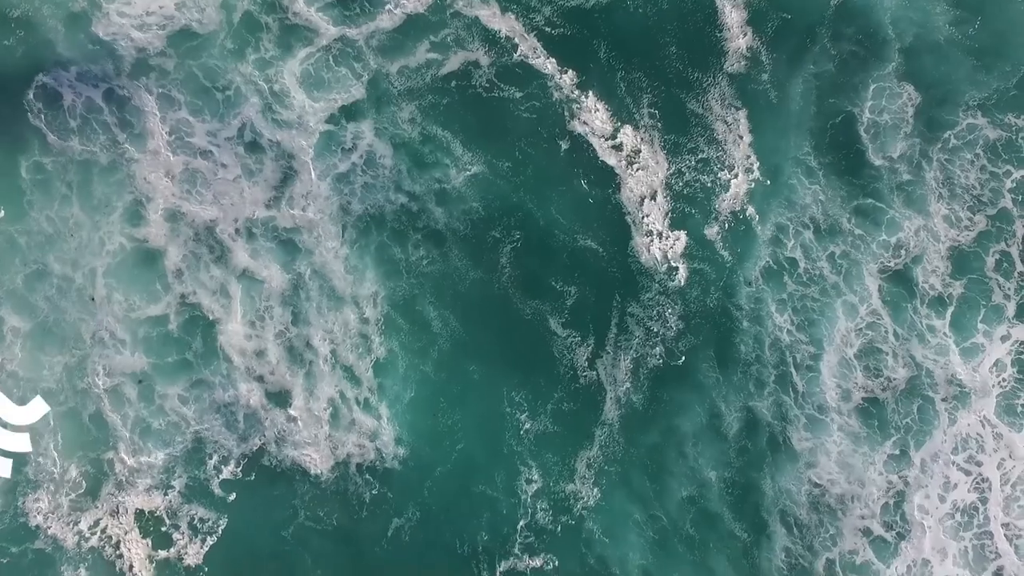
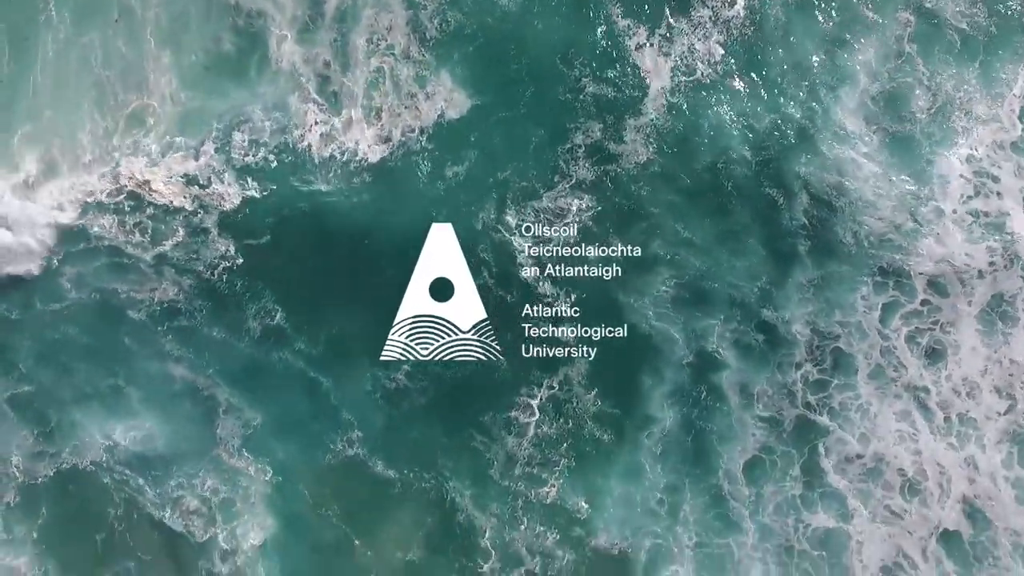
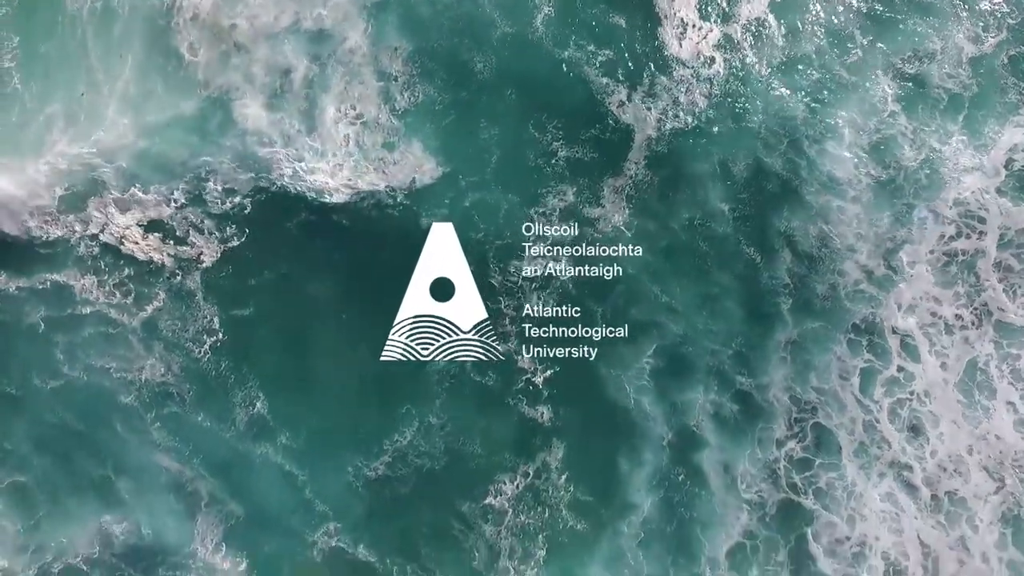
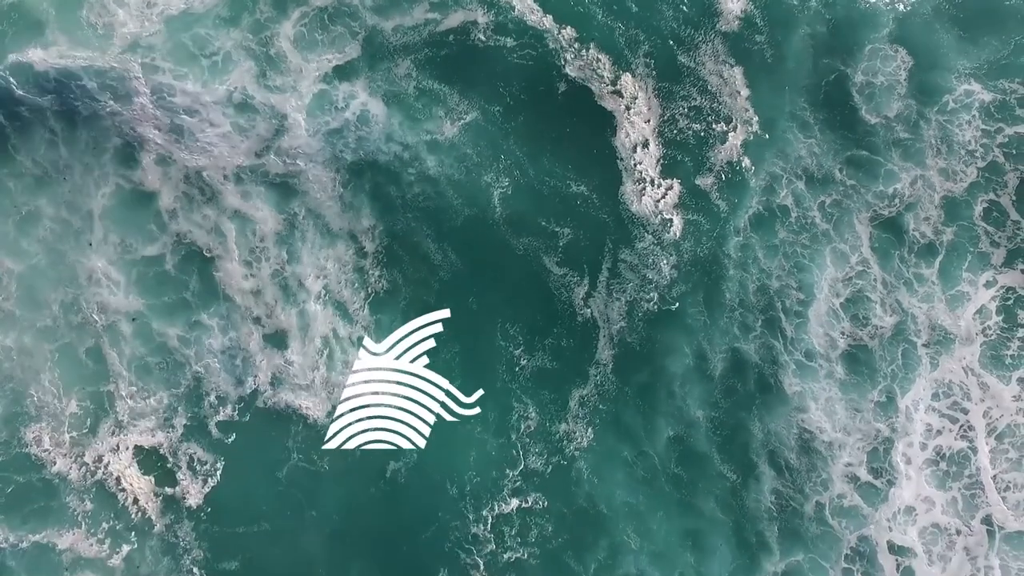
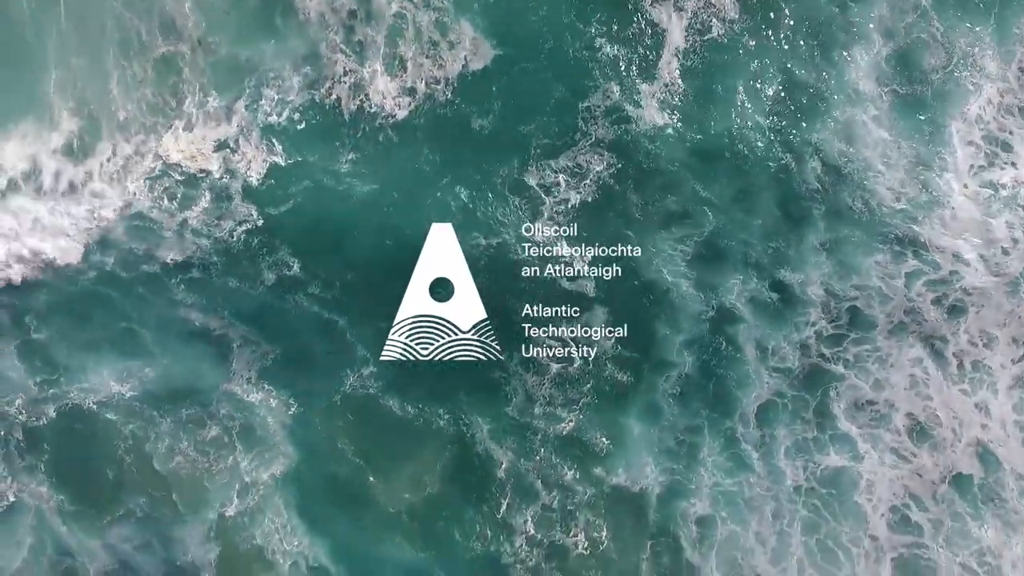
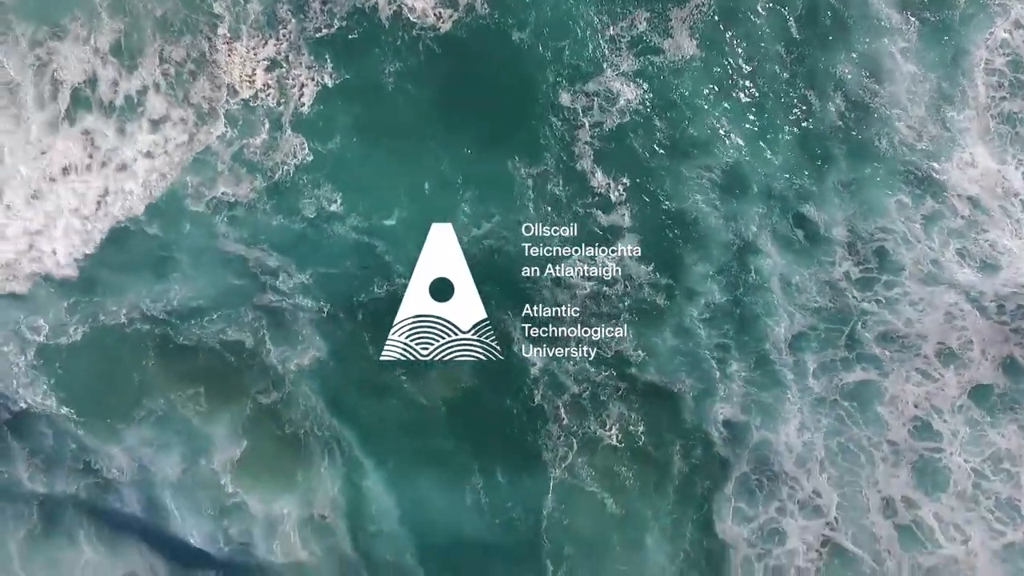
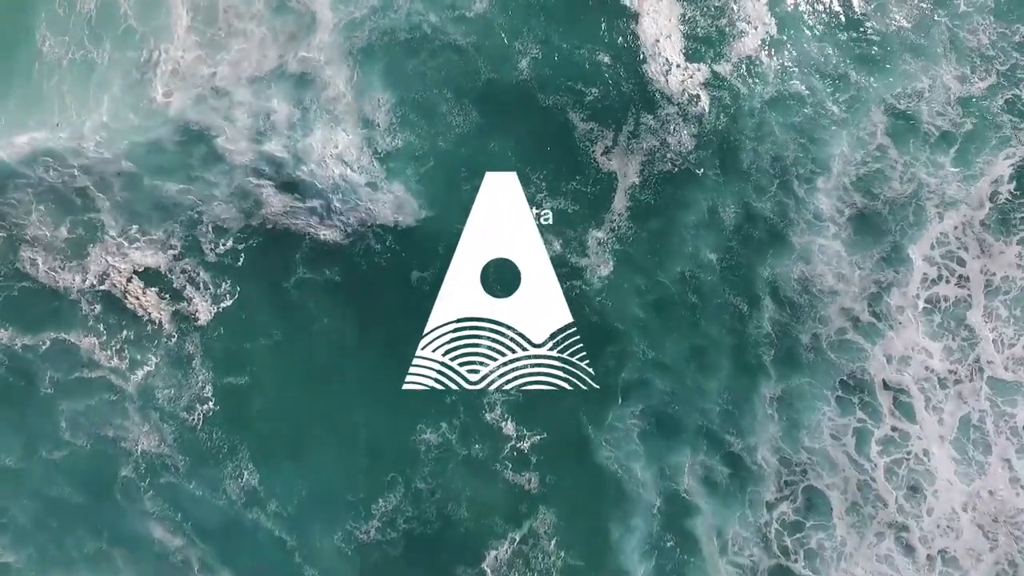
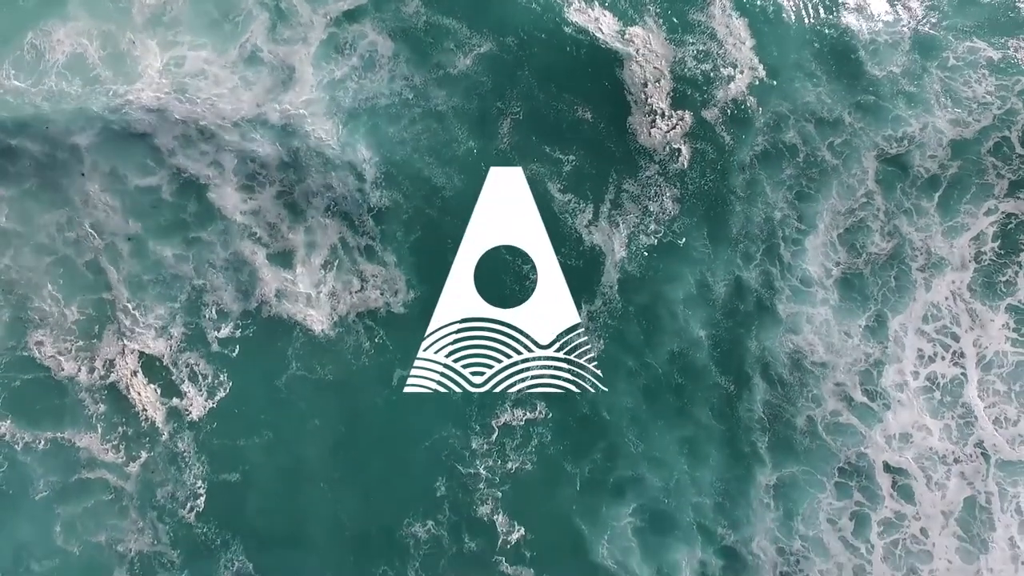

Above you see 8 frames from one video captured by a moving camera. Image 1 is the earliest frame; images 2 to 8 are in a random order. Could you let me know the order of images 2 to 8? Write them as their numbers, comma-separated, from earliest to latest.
4, 8, 7, 3, 2, 5, 6
